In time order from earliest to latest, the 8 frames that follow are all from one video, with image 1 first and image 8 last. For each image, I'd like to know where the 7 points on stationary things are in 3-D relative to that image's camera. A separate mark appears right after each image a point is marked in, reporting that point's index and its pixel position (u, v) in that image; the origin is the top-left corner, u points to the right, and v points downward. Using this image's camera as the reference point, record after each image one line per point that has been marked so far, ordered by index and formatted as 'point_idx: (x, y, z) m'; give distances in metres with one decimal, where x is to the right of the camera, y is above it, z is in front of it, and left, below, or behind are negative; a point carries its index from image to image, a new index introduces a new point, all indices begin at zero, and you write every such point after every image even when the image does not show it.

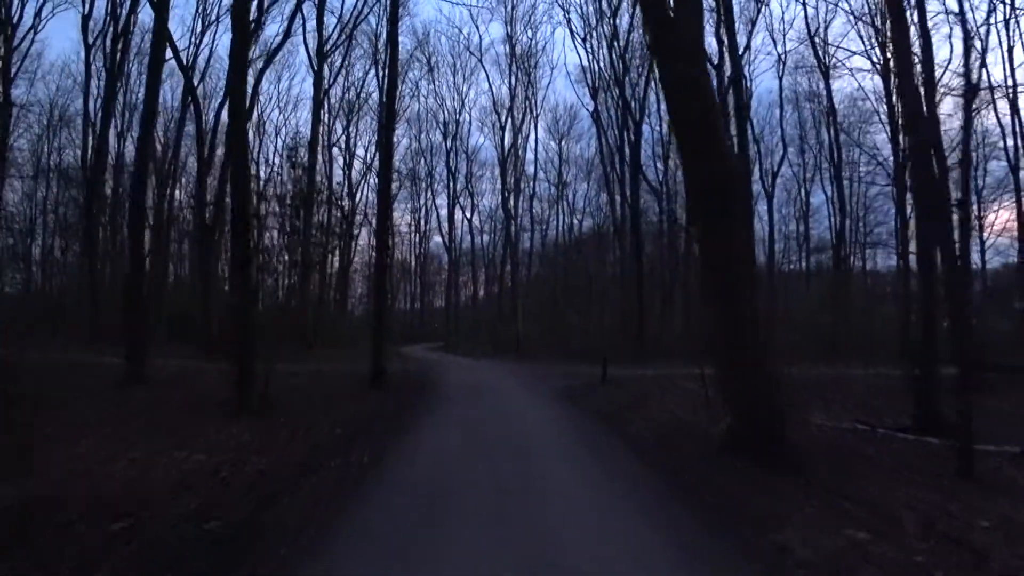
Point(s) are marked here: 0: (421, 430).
0: (-1.6, -2.5, +18.5) m
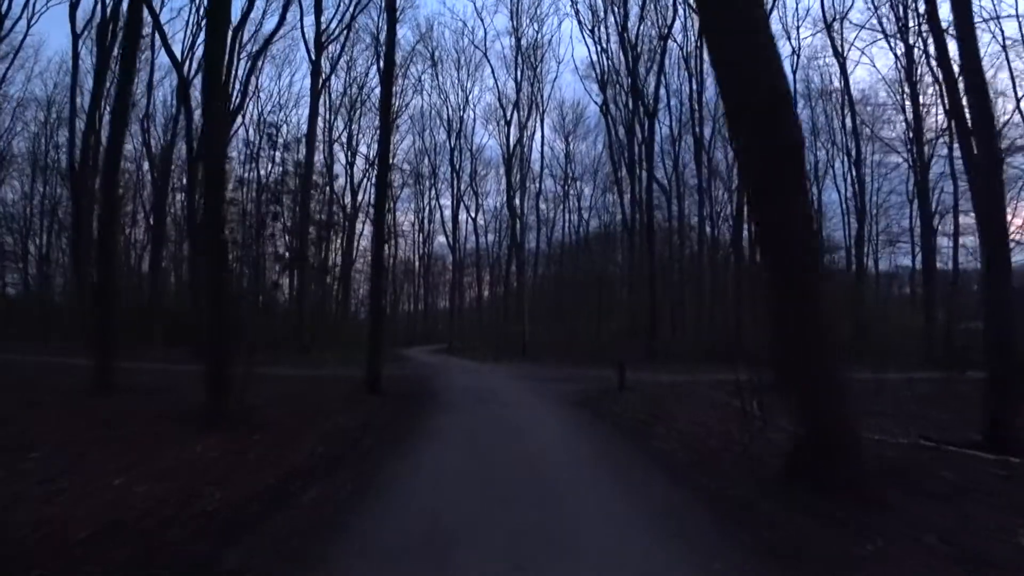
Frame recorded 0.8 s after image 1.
0: (-1.4, -2.4, +16.3) m
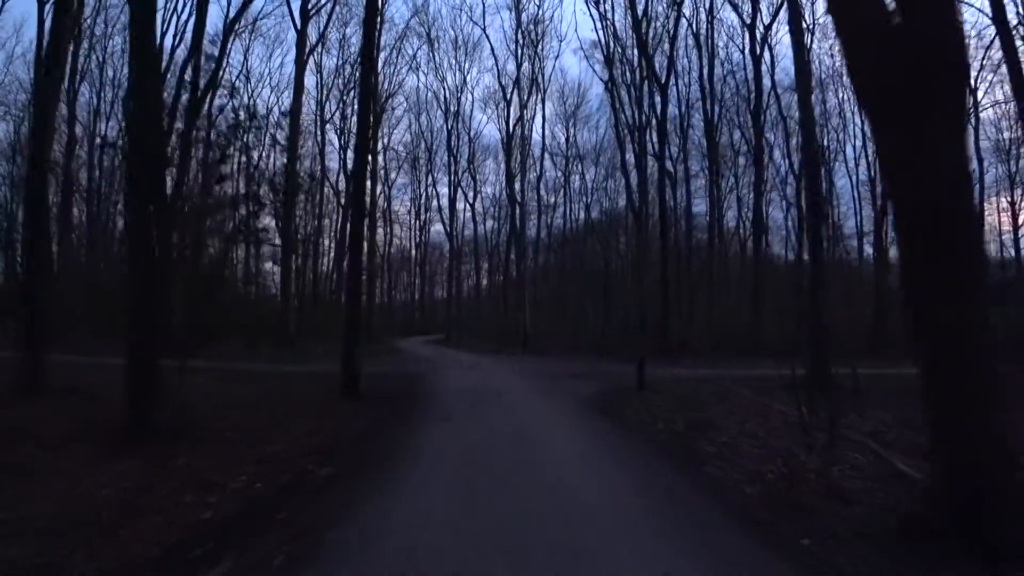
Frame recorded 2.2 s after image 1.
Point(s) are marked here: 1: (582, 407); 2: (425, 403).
0: (-1.3, -2.2, +12.9) m
1: (+1.2, -2.1, +19.0) m
2: (-1.6, -2.2, +19.6) m
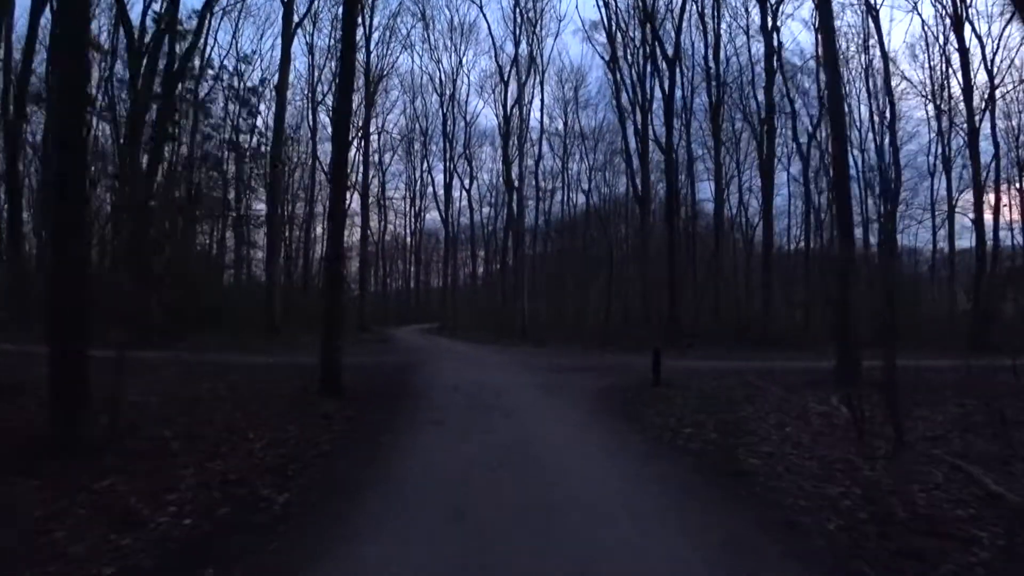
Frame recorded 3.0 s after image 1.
0: (-1.3, -2.0, +10.7) m
1: (+1.2, -1.8, +16.8) m
2: (-1.6, -1.9, +17.4) m
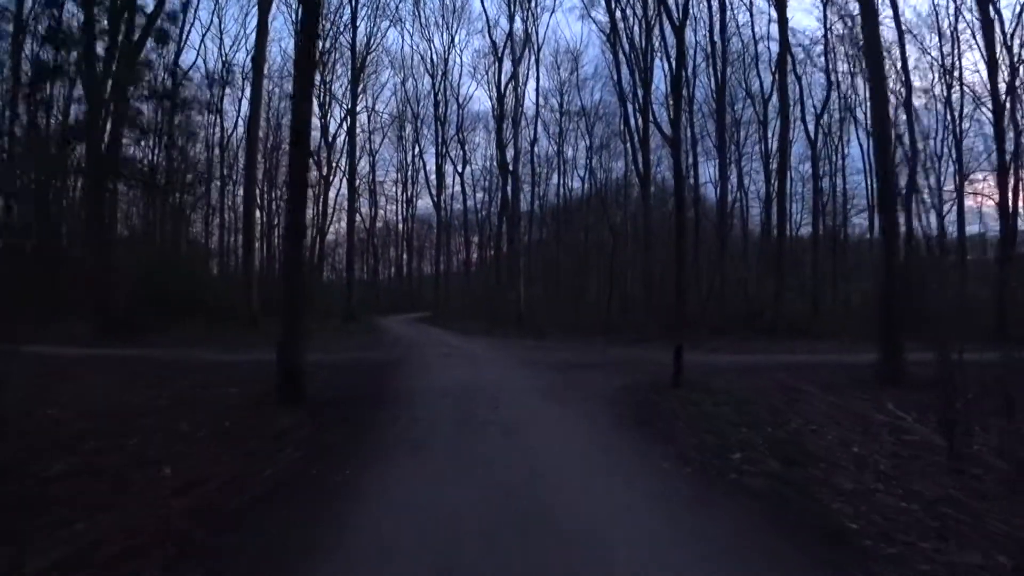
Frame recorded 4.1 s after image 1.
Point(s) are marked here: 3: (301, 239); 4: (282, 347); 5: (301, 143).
0: (-1.3, -1.9, +7.9) m
1: (+1.2, -1.7, +14.0) m
2: (-1.6, -1.7, +14.6) m
3: (-2.9, +0.7, +15.0) m
4: (-3.2, -0.8, +15.4) m
5: (-2.9, +2.0, +15.1) m
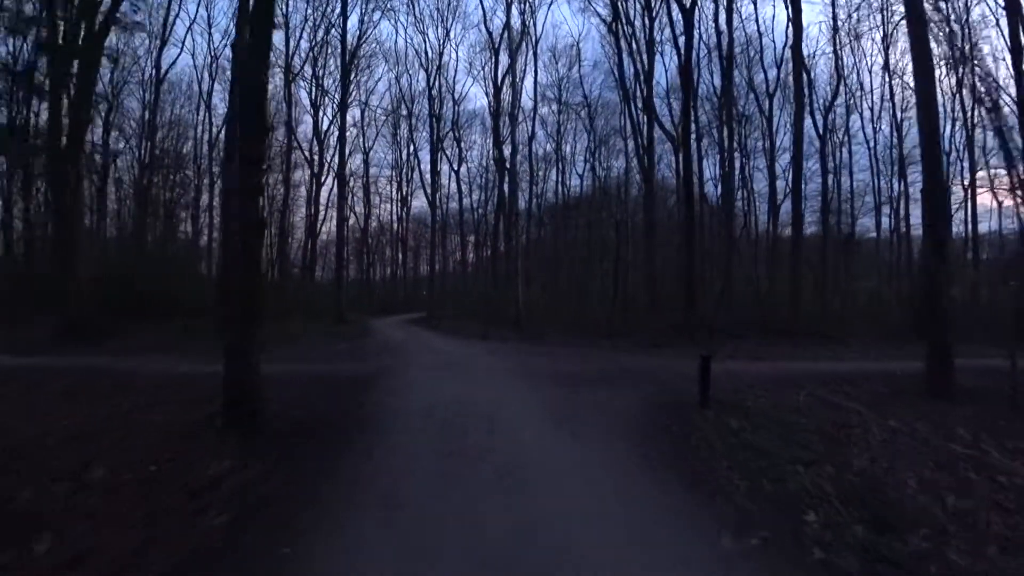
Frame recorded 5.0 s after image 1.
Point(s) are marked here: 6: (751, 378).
0: (-1.3, -1.9, +5.5) m
1: (+1.2, -1.7, +11.6) m
2: (-1.6, -1.8, +12.1) m
3: (-2.9, +0.7, +12.6) m
4: (-3.2, -0.8, +13.0) m
5: (-3.0, +2.0, +12.6) m
6: (+4.3, -1.6, +19.0) m
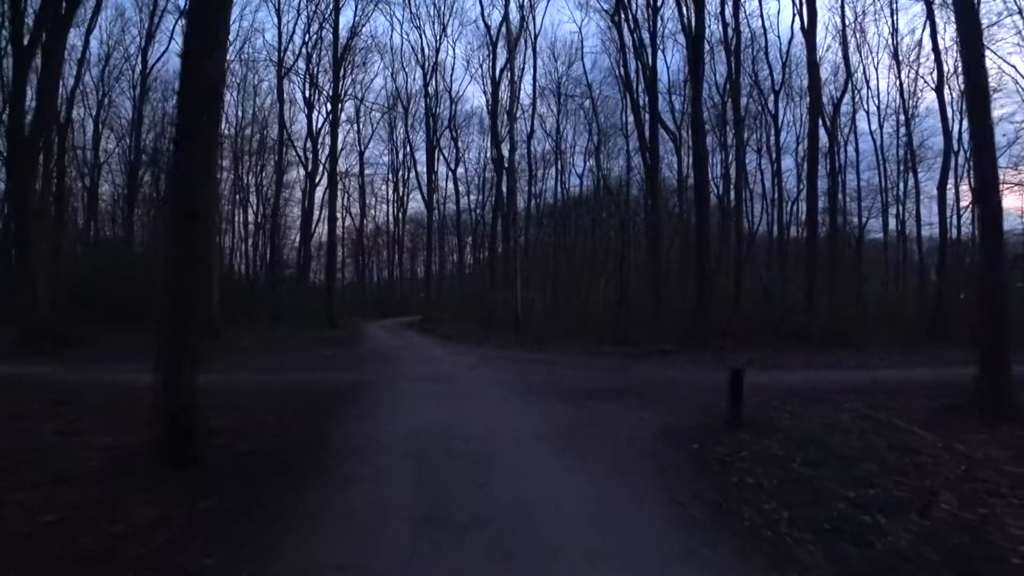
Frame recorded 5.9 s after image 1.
0: (-1.2, -1.9, +3.4) m
1: (+1.2, -1.7, +9.5) m
2: (-1.6, -1.8, +10.1) m
3: (-2.9, +0.6, +10.5) m
4: (-3.2, -0.8, +10.9) m
5: (-2.9, +1.9, +10.6) m
6: (+4.3, -1.6, +17.0) m
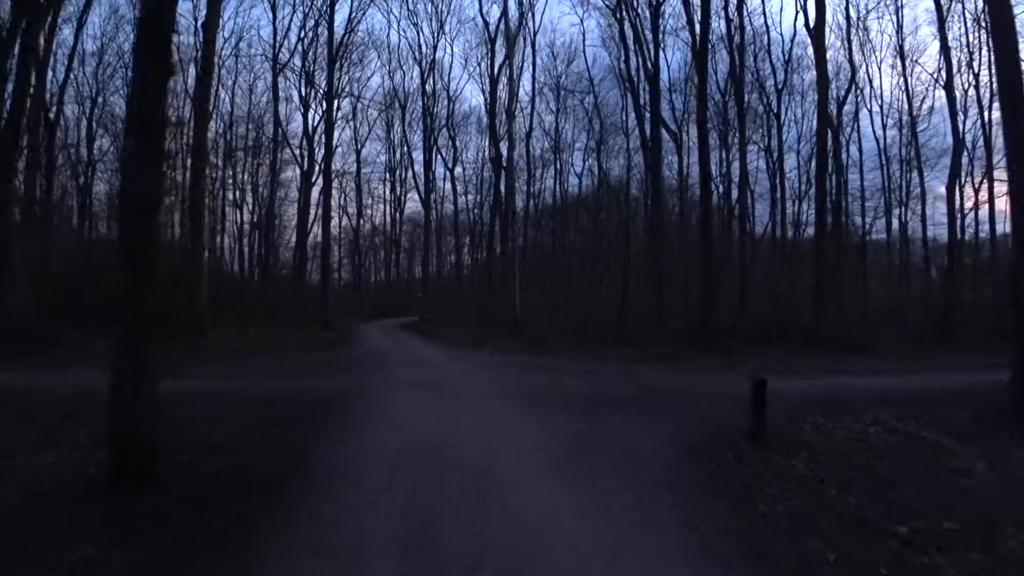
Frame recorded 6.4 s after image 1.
0: (-1.2, -1.9, +2.3) m
1: (+1.2, -1.7, +8.4) m
2: (-1.6, -1.8, +8.9) m
3: (-2.9, +0.6, +9.3) m
4: (-3.2, -0.9, +9.8) m
5: (-2.9, +1.9, +9.4) m
6: (+4.3, -1.7, +15.8) m
